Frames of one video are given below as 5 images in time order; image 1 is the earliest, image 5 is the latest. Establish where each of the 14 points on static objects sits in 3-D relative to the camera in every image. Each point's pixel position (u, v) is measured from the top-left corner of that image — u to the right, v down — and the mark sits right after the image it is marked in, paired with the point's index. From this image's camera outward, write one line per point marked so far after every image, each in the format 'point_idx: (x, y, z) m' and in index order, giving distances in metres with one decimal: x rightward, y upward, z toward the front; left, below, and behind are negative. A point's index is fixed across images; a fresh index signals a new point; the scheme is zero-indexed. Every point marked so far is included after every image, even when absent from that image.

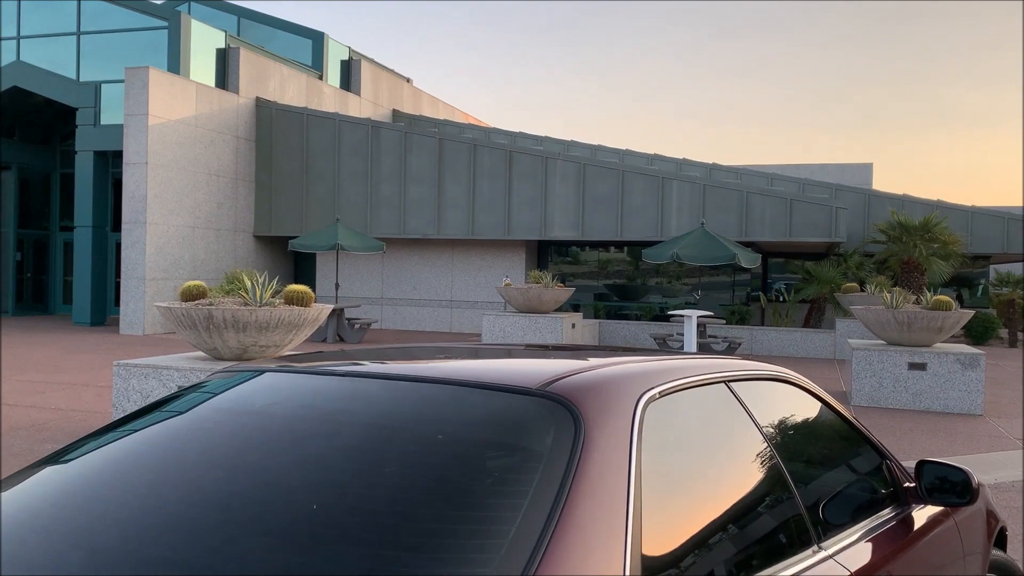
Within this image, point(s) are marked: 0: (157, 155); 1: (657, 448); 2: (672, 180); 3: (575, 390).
0: (-7.6, +2.8, +18.9) m
1: (+0.3, -0.3, +1.9) m
2: (+3.6, +2.4, +19.7) m
3: (+0.1, -0.2, +1.9) m
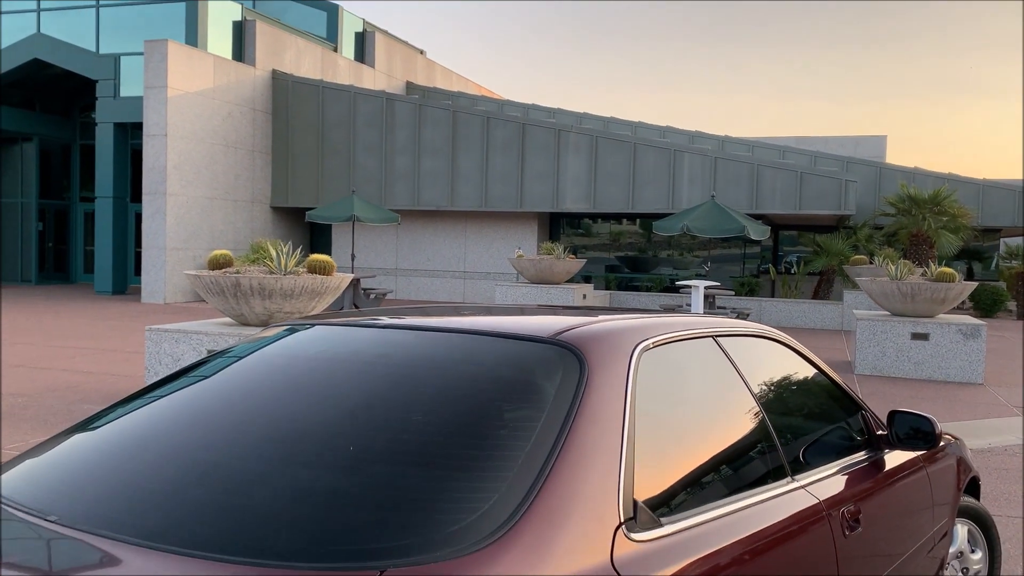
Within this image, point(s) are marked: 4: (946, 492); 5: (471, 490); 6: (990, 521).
0: (-7.3, +3.5, +19.2) m
1: (+0.4, -0.3, +2.2) m
2: (+3.9, +3.1, +19.9) m
3: (+0.2, -0.1, +2.2) m
4: (+1.7, -0.8, +3.5) m
5: (-0.1, -0.4, +1.7) m
6: (+2.1, -1.0, +3.9) m
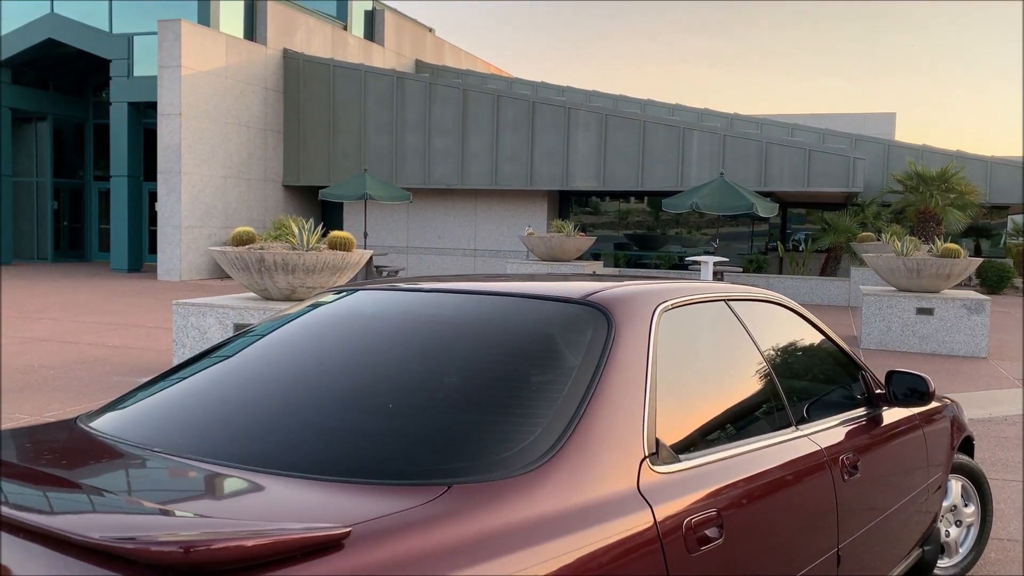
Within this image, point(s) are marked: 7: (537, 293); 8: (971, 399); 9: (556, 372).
0: (-7.1, +4.0, +19.4) m
1: (+0.5, -0.2, +2.5) m
2: (+4.1, +3.6, +20.1) m
3: (+0.3, 0.0, +2.4) m
4: (+1.8, -0.7, +3.8) m
5: (0.0, -0.3, +2.0) m
6: (+2.2, -0.9, +4.1) m
7: (+0.1, 0.0, +2.6) m
8: (+4.6, -1.1, +8.8) m
9: (+0.1, -0.2, +2.2) m
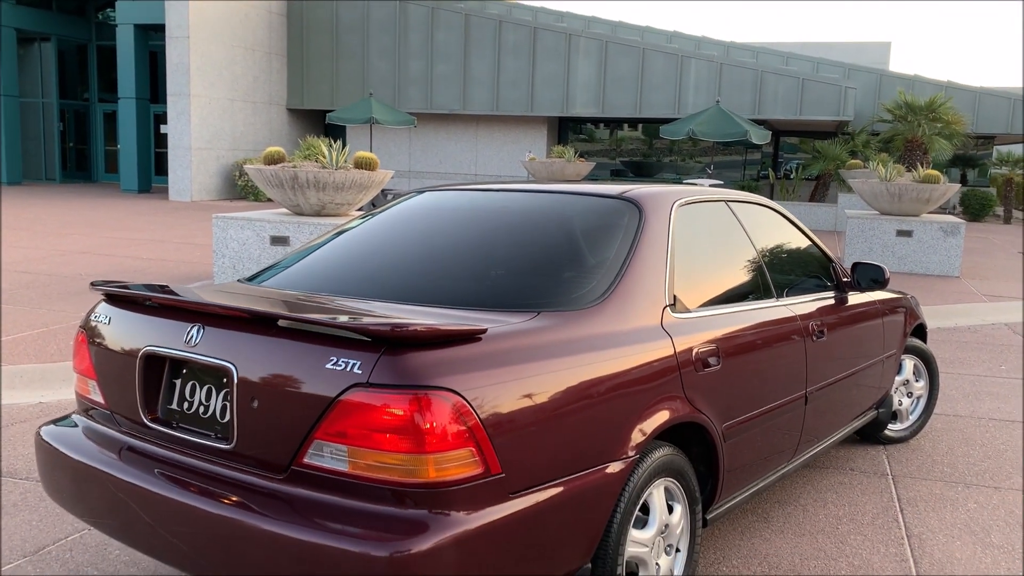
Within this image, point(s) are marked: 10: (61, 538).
0: (-7.0, +5.8, +19.7) m
1: (+0.6, +0.2, +3.3) m
2: (+4.2, +5.4, +20.5) m
3: (+0.5, +0.3, +3.2) m
4: (+2.0, -0.3, +4.6) m
5: (+0.2, 0.0, +2.8) m
6: (+2.4, -0.4, +5.0) m
7: (+0.3, +0.4, +3.3) m
8: (+4.7, -0.3, +9.7) m
9: (+0.3, +0.1, +2.9) m
10: (-1.7, -1.0, +3.4) m
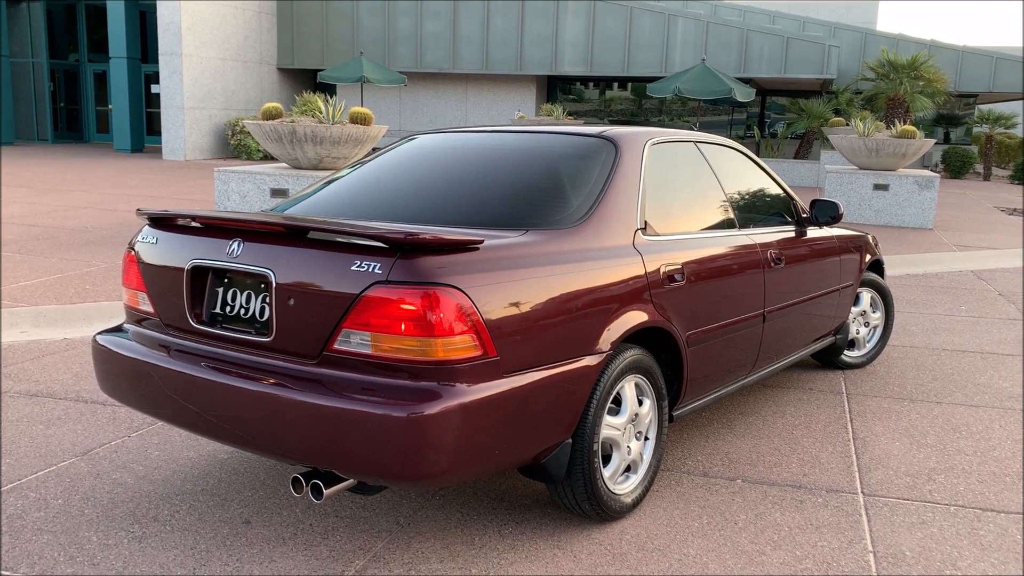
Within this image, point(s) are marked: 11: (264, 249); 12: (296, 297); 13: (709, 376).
0: (-7.3, +6.7, +19.8) m
1: (+0.6, +0.5, +3.7) m
2: (+3.9, +6.4, +20.7) m
3: (+0.4, +0.6, +3.6) m
4: (+2.0, +0.1, +5.1) m
5: (+0.2, +0.3, +3.2) m
6: (+2.3, 0.0, +5.4) m
7: (+0.2, +0.7, +3.7) m
8: (+4.6, +0.3, +10.1) m
9: (+0.3, +0.4, +3.4) m
10: (-1.8, -0.7, +3.8) m
11: (-0.8, +0.1, +2.7) m
12: (-0.6, 0.0, +2.6) m
13: (+0.8, -0.4, +3.7) m
